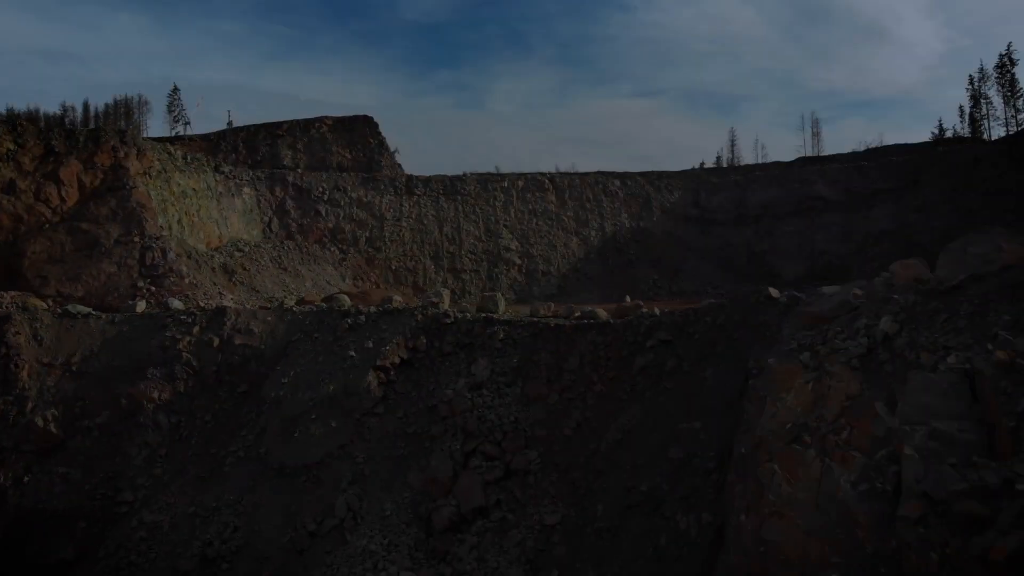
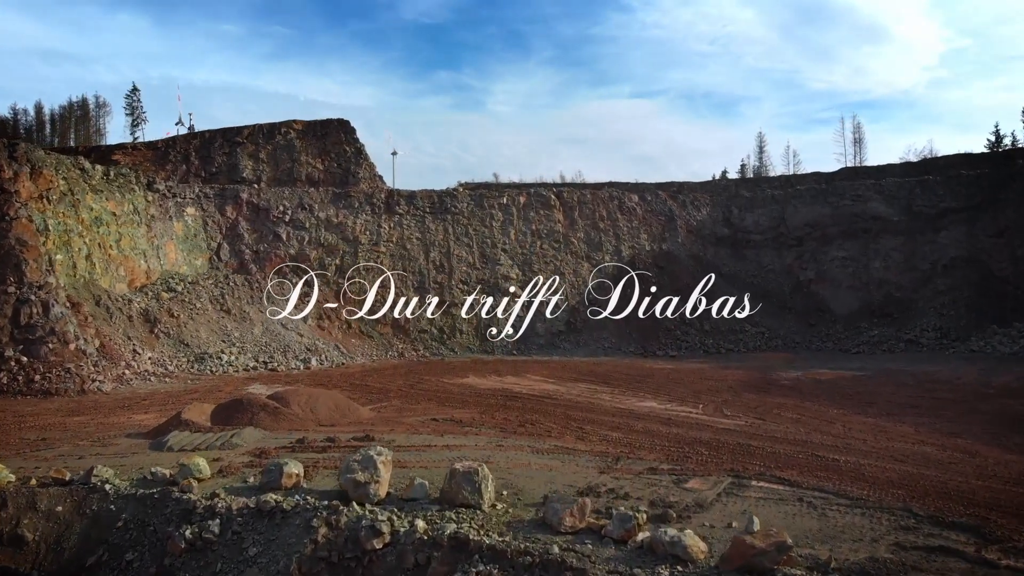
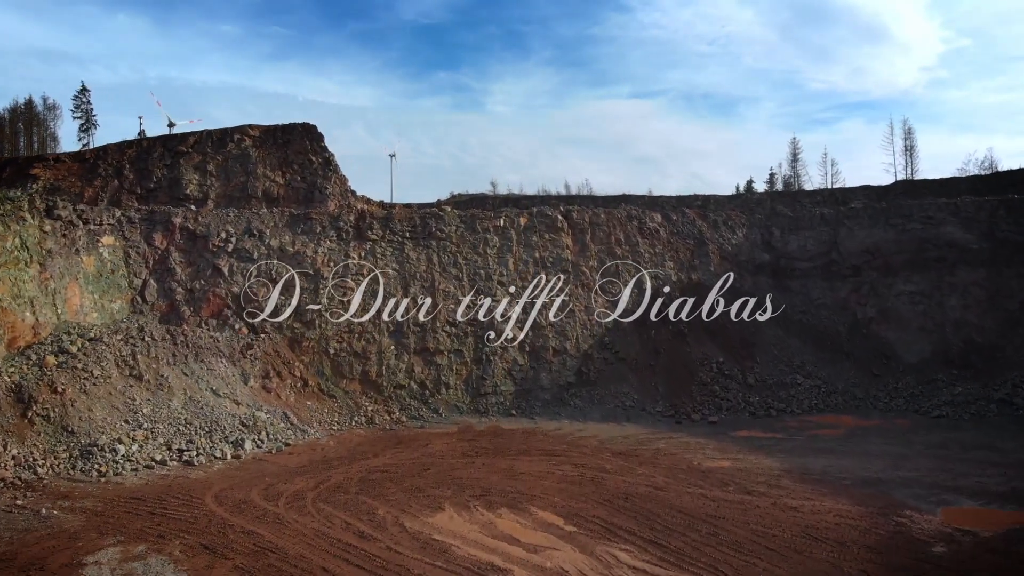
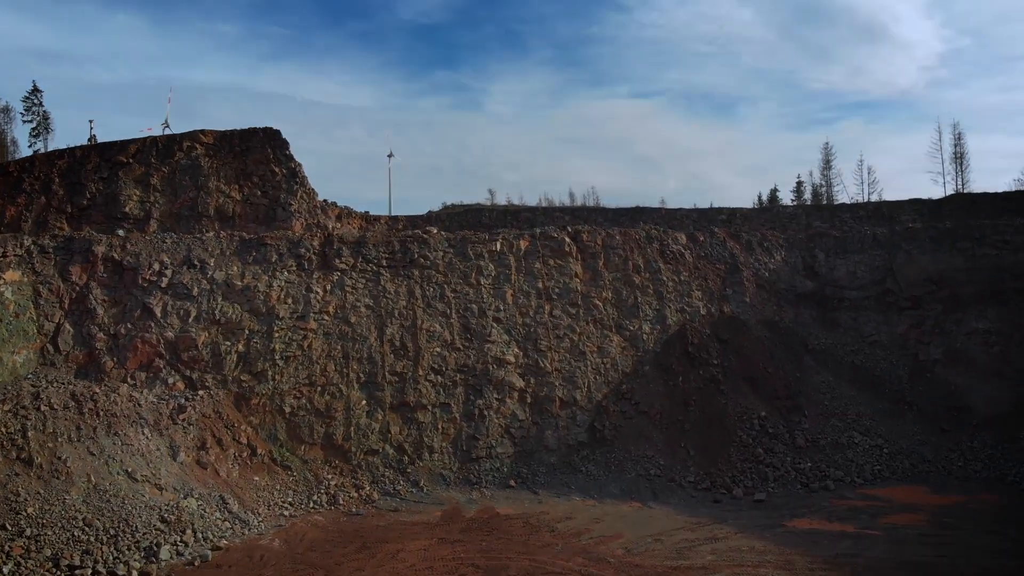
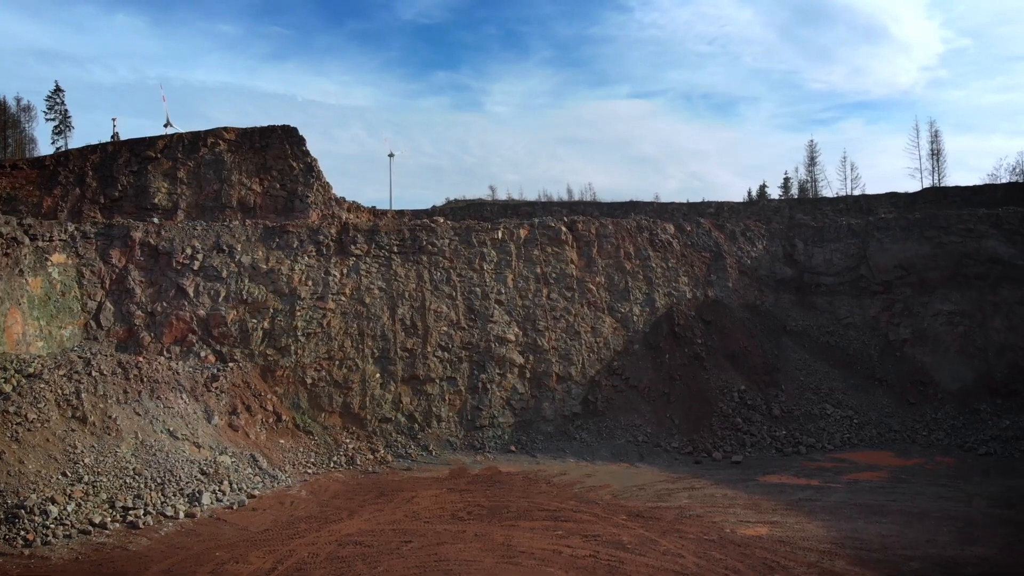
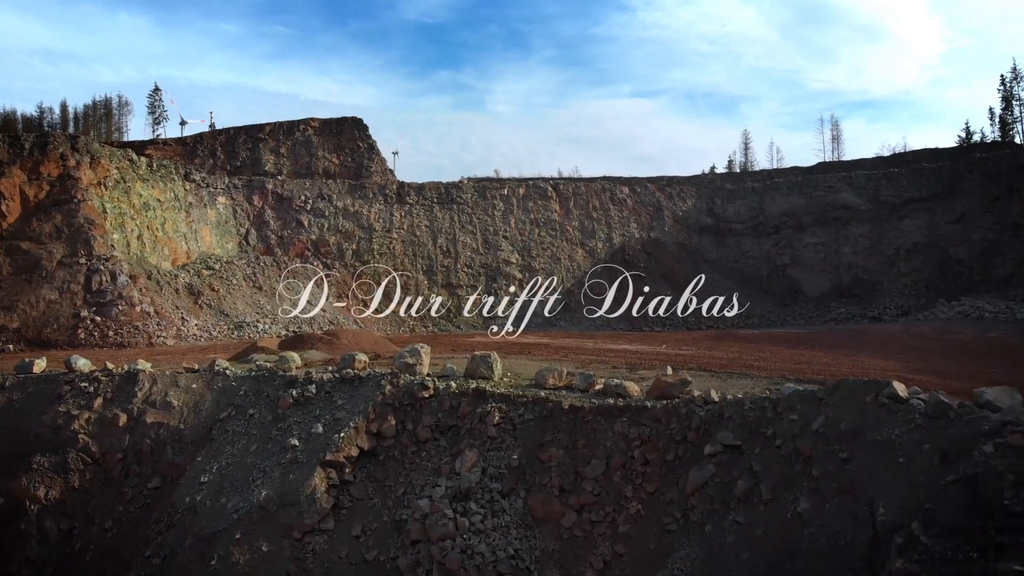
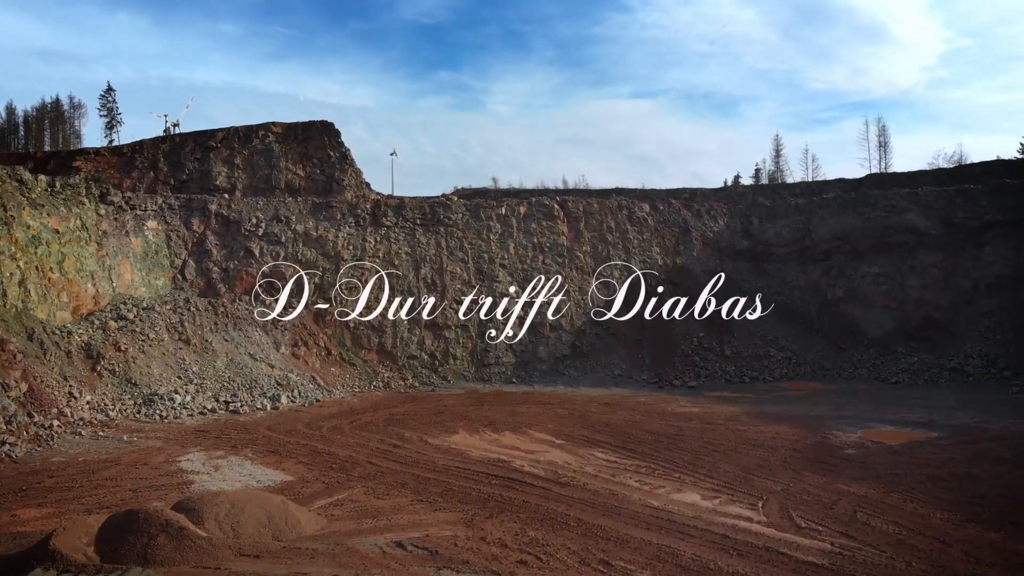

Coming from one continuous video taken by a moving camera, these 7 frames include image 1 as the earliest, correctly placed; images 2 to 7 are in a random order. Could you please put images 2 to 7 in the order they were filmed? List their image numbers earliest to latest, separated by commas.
6, 2, 7, 3, 5, 4
